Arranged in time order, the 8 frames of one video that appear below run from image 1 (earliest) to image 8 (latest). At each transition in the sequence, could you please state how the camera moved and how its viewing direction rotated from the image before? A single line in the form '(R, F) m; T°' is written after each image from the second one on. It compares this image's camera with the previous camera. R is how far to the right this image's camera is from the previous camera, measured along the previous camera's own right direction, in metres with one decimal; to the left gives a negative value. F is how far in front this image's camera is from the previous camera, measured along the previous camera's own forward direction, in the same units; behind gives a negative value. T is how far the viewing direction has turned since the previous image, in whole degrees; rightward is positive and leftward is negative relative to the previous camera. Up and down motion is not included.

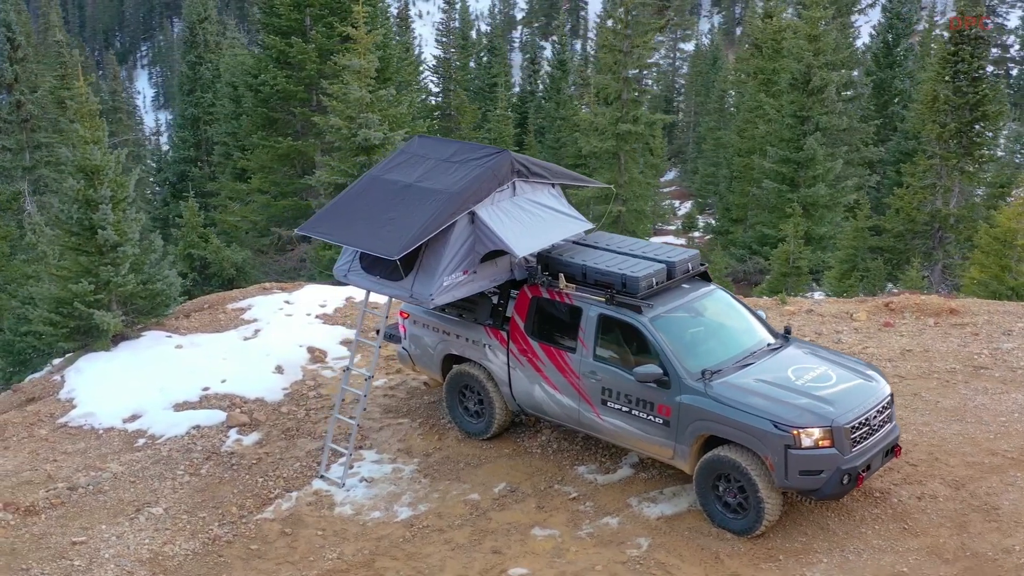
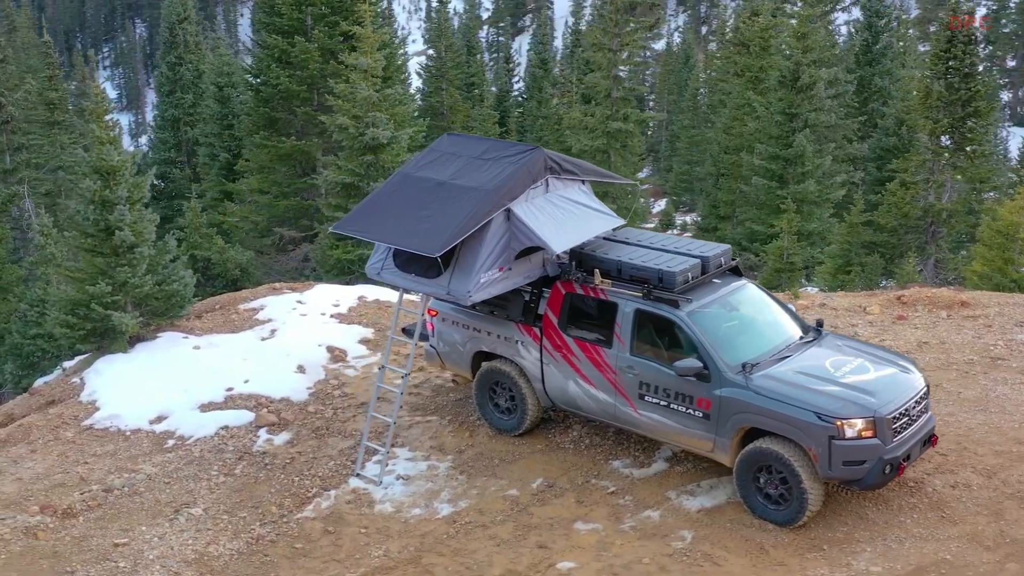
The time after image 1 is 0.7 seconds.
(-0.5, 0.0) m; +2°
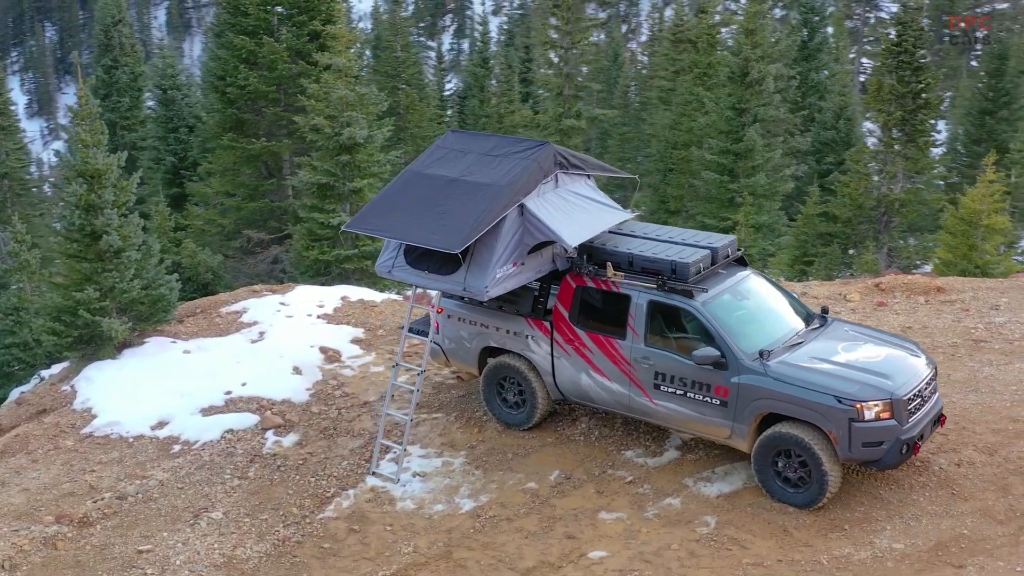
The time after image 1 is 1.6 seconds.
(-0.6, 0.0) m; +4°
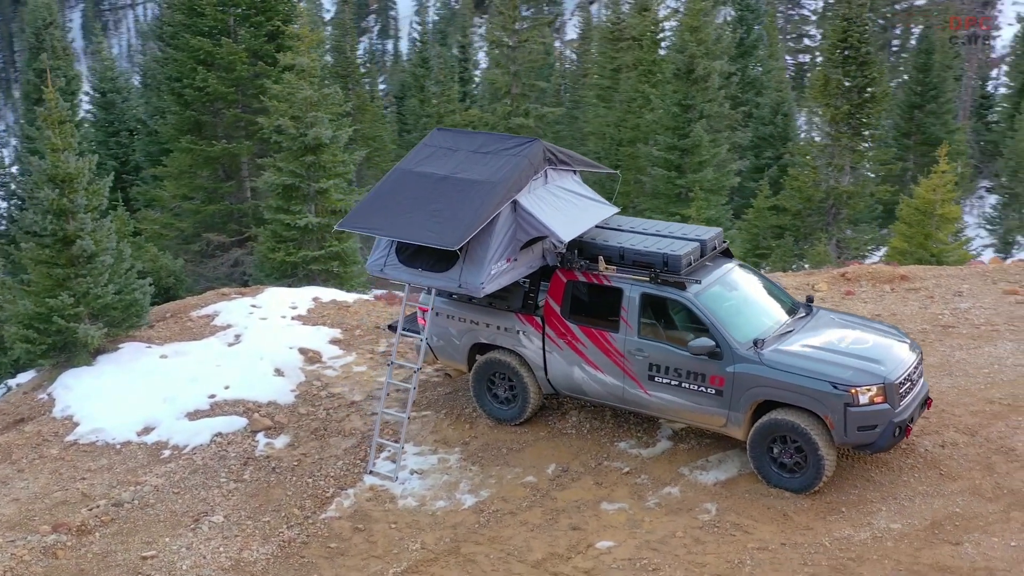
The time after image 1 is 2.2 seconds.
(-0.5, 0.0) m; +4°
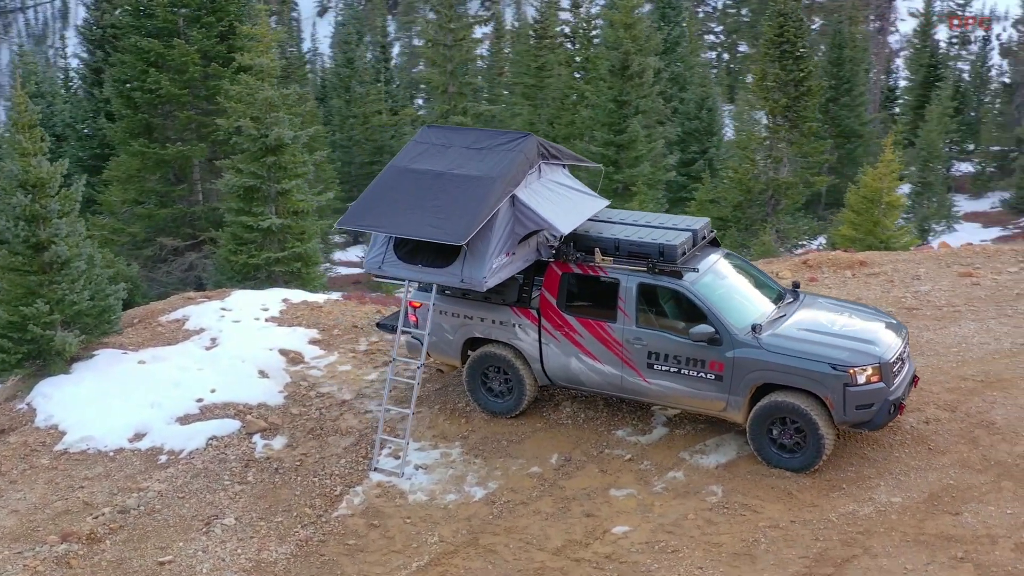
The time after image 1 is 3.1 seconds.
(-0.7, -0.1) m; +5°
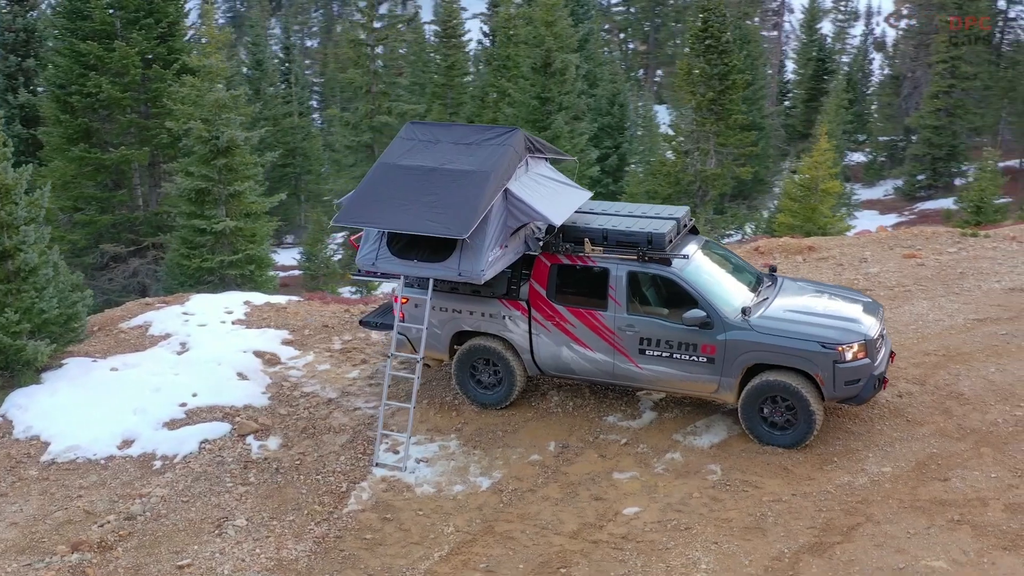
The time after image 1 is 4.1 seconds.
(-0.8, -0.1) m; +5°
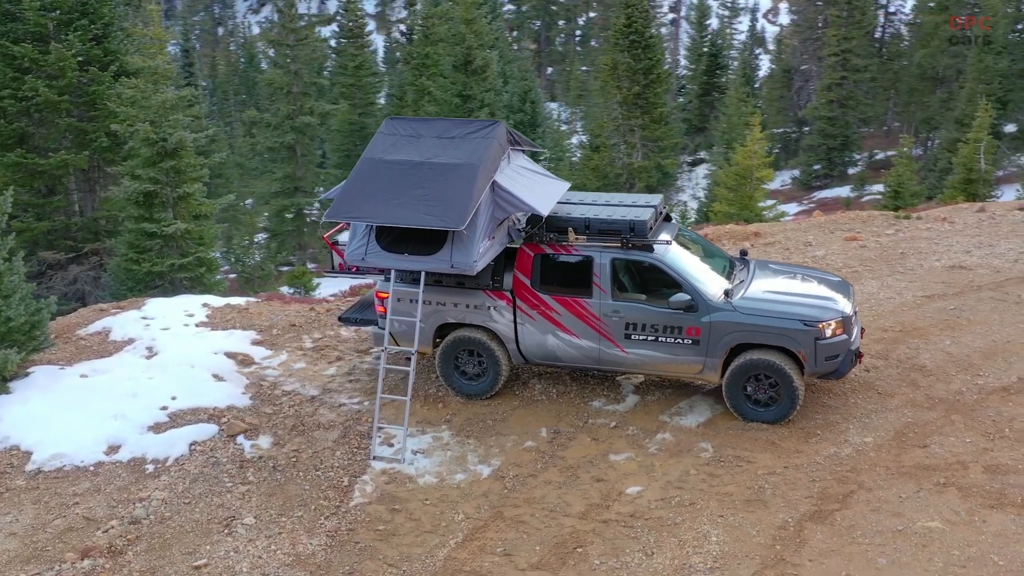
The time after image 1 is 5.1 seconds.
(-0.7, -0.1) m; +5°
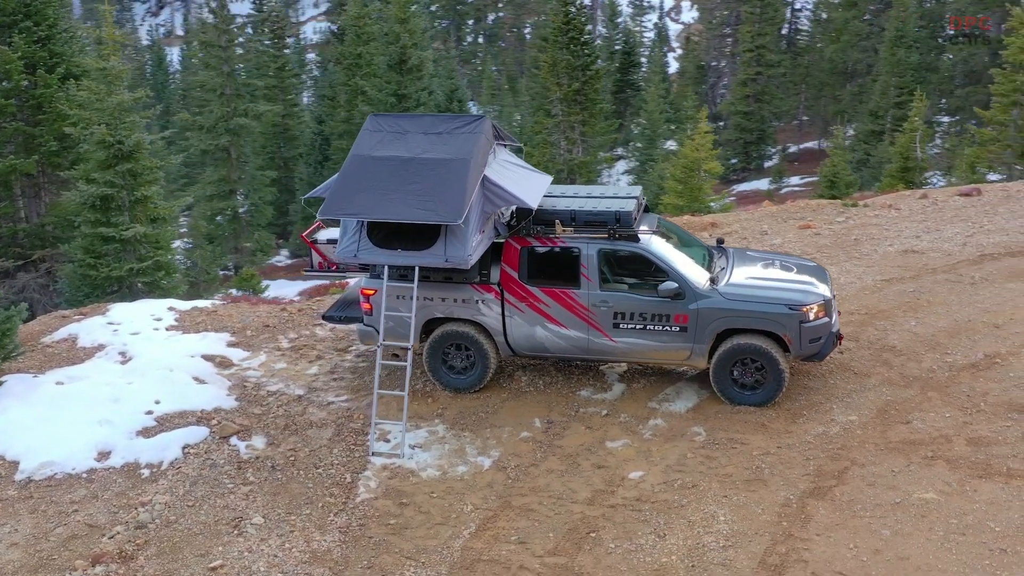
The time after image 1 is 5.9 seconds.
(-0.6, -0.1) m; +5°
